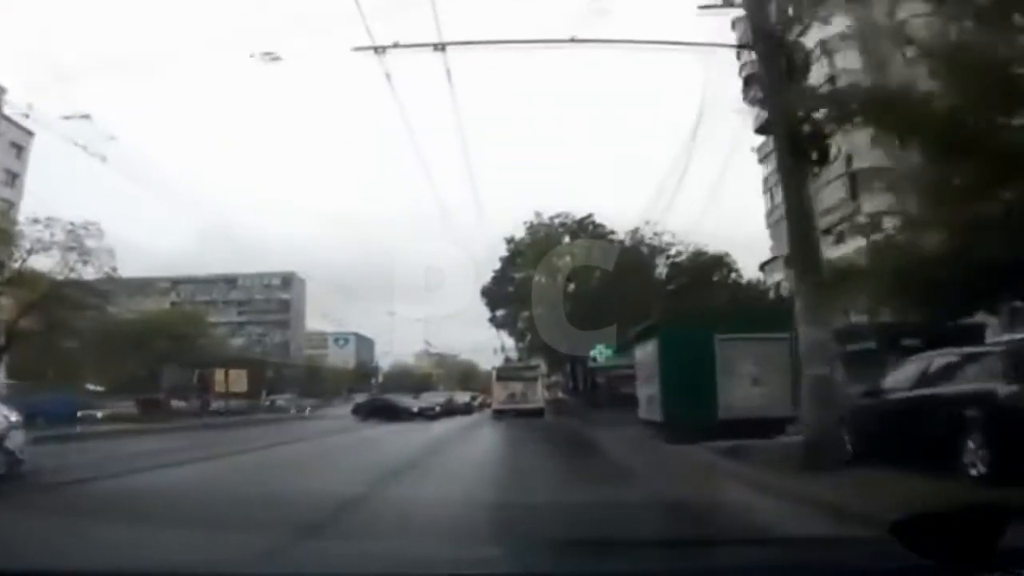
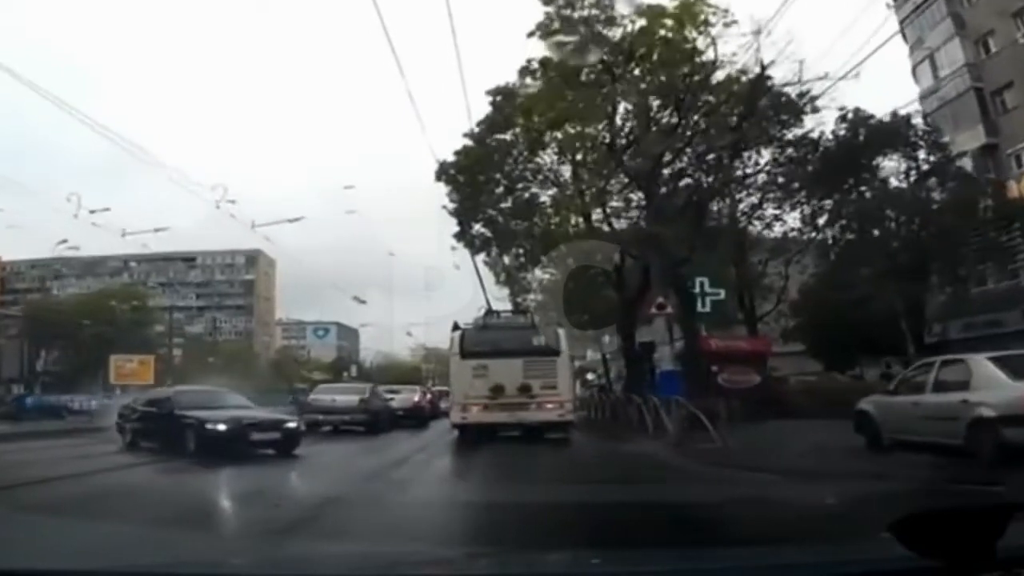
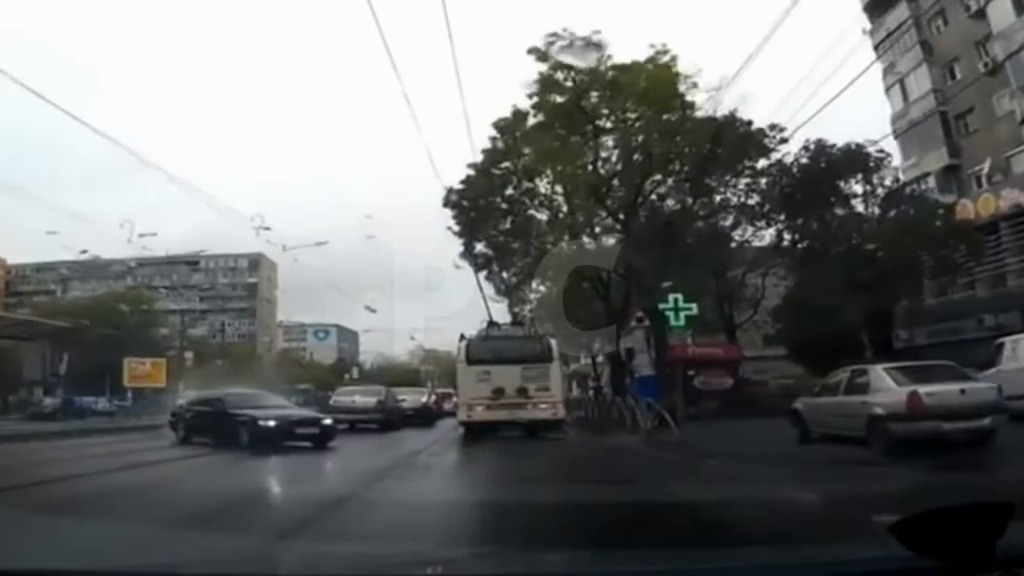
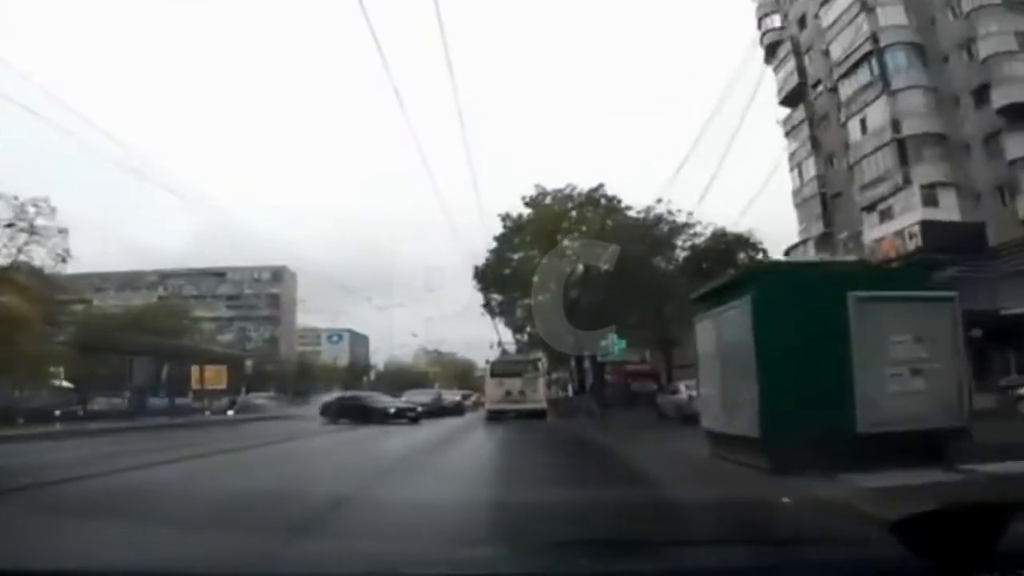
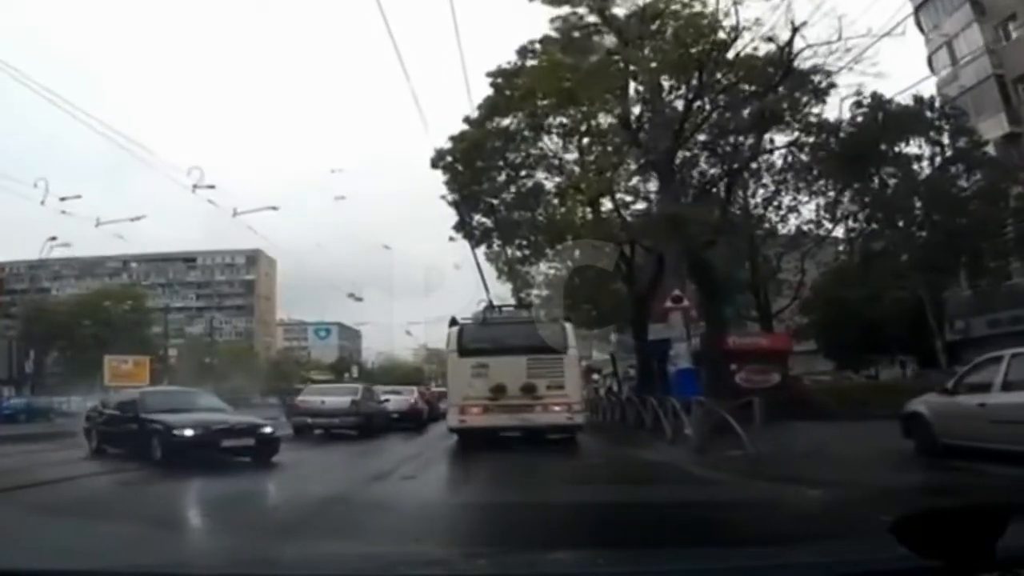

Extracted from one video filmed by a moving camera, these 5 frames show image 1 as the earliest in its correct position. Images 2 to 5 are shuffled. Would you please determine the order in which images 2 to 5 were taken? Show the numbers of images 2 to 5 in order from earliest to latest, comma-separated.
4, 3, 2, 5
